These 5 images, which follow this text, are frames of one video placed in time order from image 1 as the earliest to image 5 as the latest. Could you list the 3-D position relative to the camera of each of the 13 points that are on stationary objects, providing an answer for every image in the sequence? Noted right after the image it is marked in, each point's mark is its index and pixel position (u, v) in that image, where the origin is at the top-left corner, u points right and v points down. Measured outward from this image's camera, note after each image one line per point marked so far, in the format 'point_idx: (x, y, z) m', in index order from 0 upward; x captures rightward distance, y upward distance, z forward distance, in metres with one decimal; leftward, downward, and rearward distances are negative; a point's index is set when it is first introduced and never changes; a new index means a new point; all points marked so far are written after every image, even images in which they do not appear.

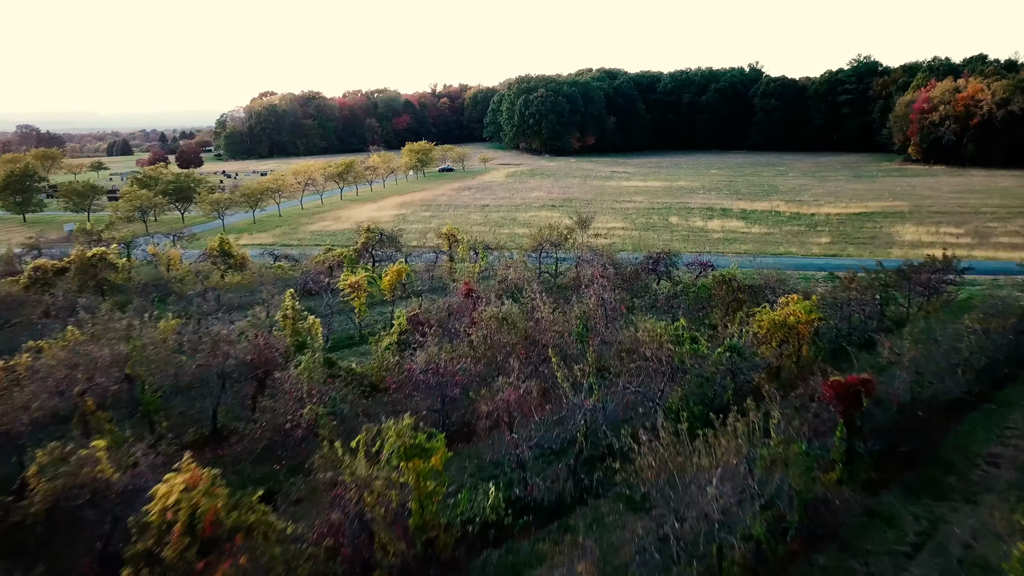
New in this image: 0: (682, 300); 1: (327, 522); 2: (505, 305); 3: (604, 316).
0: (+3.9, -0.3, +18.2) m
1: (-2.0, -2.3, +8.2) m
2: (-0.1, -0.3, +15.5) m
3: (+1.7, -0.5, +14.9) m
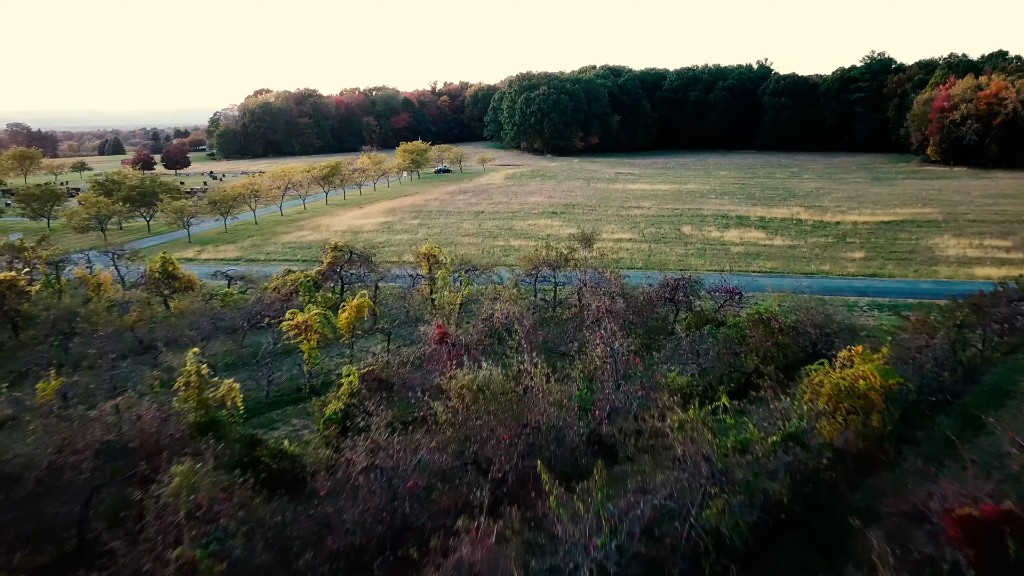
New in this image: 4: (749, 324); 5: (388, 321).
0: (+3.6, -1.1, +14.7) m
1: (-2.3, -3.1, +4.7) m
2: (-0.4, -1.1, +12.0) m
3: (+1.4, -1.3, +11.4) m
4: (+4.5, -0.7, +15.3) m
5: (-2.7, -0.6, +17.0) m
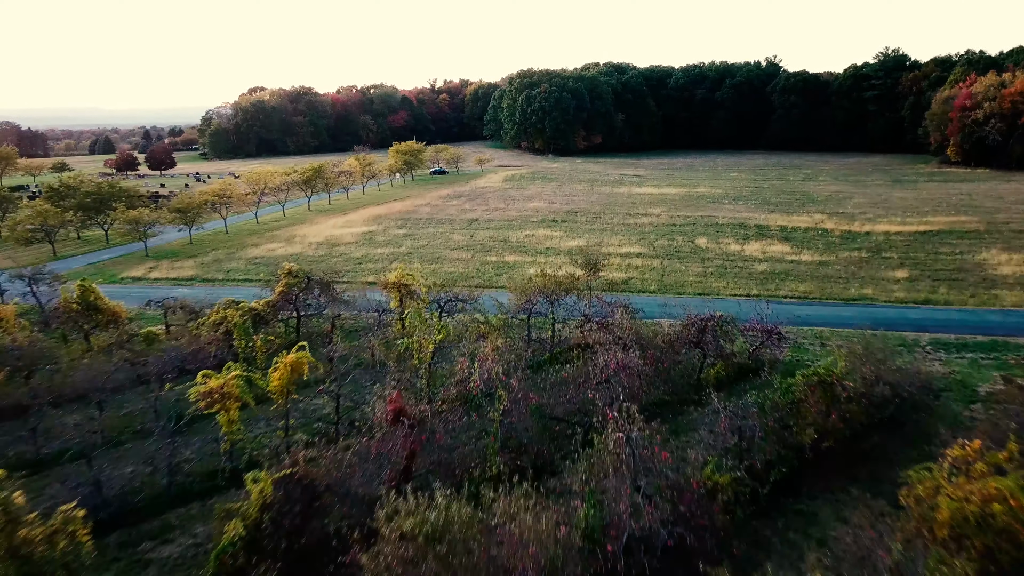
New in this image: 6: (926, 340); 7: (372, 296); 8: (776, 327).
0: (+3.4, -1.8, +11.1) m
1: (-2.6, -3.9, +1.2) m
2: (-0.7, -1.8, +8.5) m
3: (+1.2, -2.0, +7.8) m
4: (+4.3, -1.4, +11.7) m
5: (-2.9, -1.4, +13.5) m
6: (+9.0, -1.1, +17.2) m
7: (-3.3, -0.1, +18.7) m
8: (+5.7, -0.7, +16.9) m
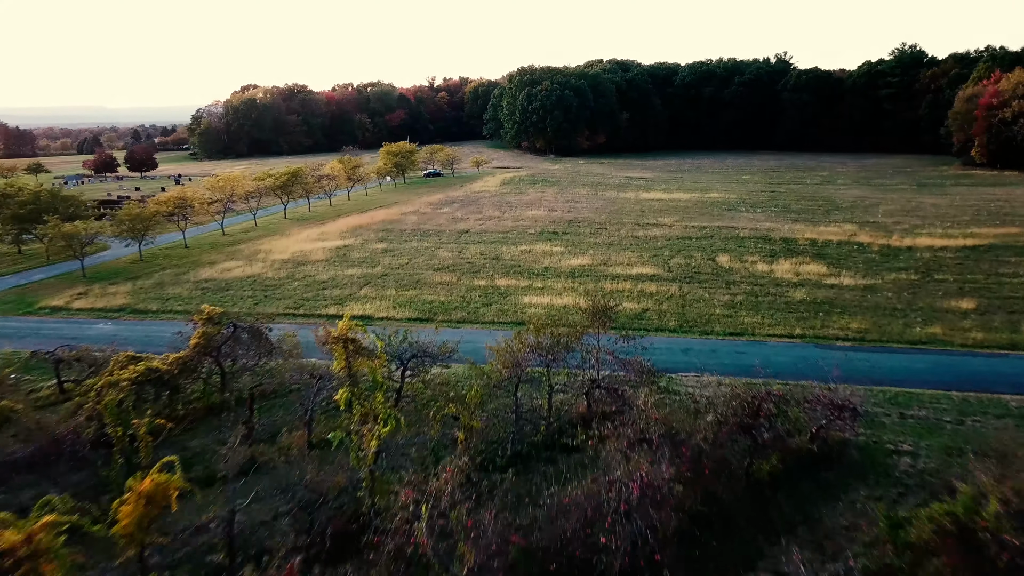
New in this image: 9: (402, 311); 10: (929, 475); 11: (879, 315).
0: (+3.1, -2.7, +7.1) m
1: (-2.9, -4.8, -2.8) m
2: (-1.0, -2.7, +4.5) m
3: (+0.9, -2.9, +3.8) m
4: (+4.0, -2.3, +7.8) m
5: (-3.2, -2.3, +9.5) m
6: (+8.7, -2.0, +13.2) m
7: (-3.6, -1.0, +14.7) m
8: (+5.5, -1.6, +12.9) m
9: (-2.8, -0.6, +19.9) m
10: (+5.7, -2.6, +10.9) m
11: (+9.2, -0.7, +19.7) m
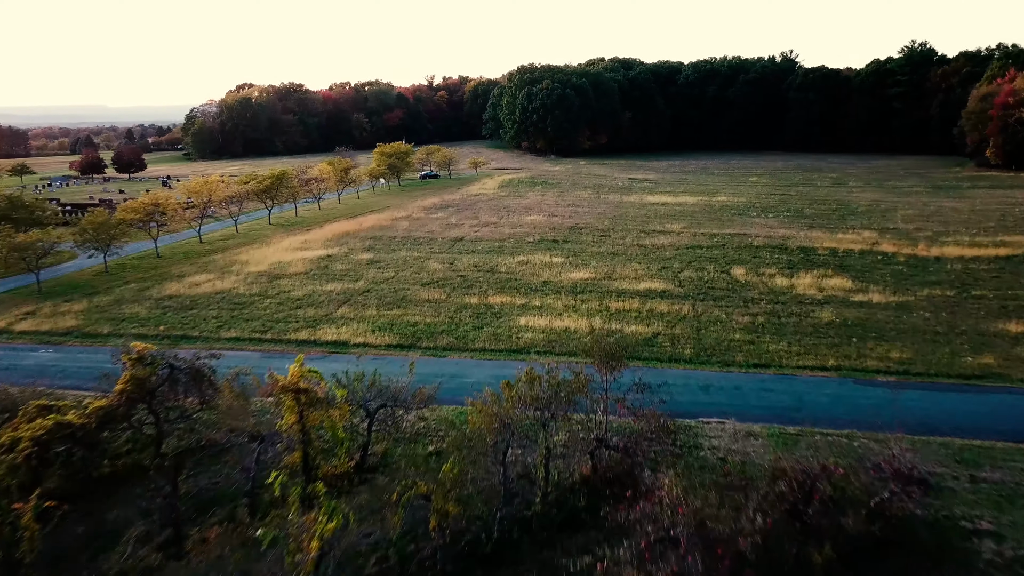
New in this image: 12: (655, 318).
0: (+2.9, -3.2, +4.9) m
1: (-3.1, -5.3, -5.0) m
2: (-1.1, -3.2, +2.3) m
3: (+0.7, -3.4, +1.6) m
4: (+3.8, -2.8, +5.5) m
5: (-3.3, -2.7, +7.3) m
6: (+8.6, -2.5, +10.9) m
7: (-3.7, -1.5, +12.5) m
8: (+5.3, -2.1, +10.7) m
9: (-2.9, -1.1, +17.6) m
10: (+5.6, -3.0, +8.7) m
11: (+9.1, -1.2, +17.4) m
12: (+3.5, -0.7, +18.9) m
